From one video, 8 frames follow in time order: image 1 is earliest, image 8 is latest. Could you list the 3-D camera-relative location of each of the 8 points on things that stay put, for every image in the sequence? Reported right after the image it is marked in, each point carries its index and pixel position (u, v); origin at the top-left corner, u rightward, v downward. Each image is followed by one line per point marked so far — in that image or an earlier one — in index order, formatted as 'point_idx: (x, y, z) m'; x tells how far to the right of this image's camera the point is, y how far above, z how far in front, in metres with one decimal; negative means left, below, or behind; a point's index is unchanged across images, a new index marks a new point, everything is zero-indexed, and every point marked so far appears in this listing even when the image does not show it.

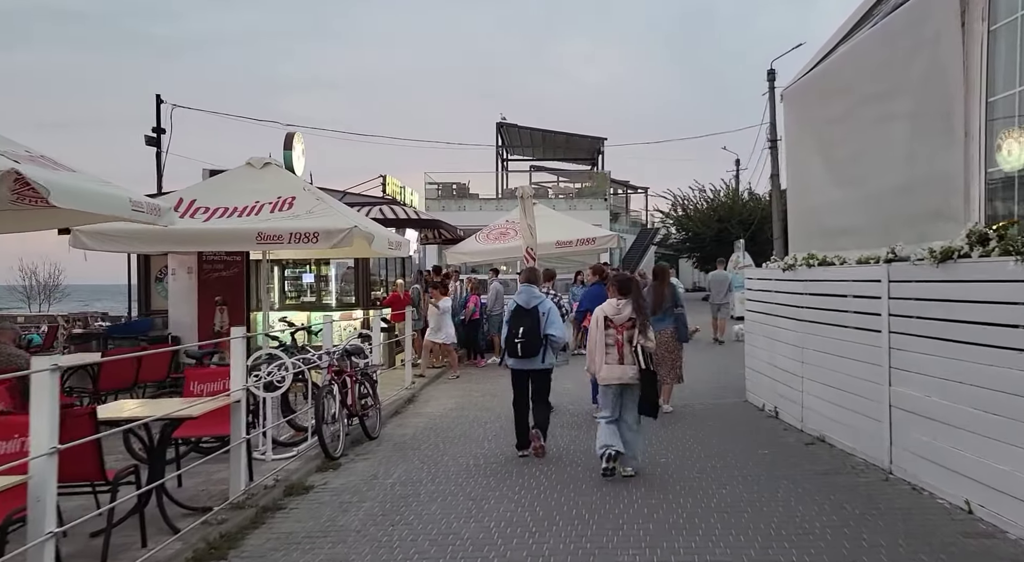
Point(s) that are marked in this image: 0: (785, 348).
0: (+2.8, -0.7, +7.7) m
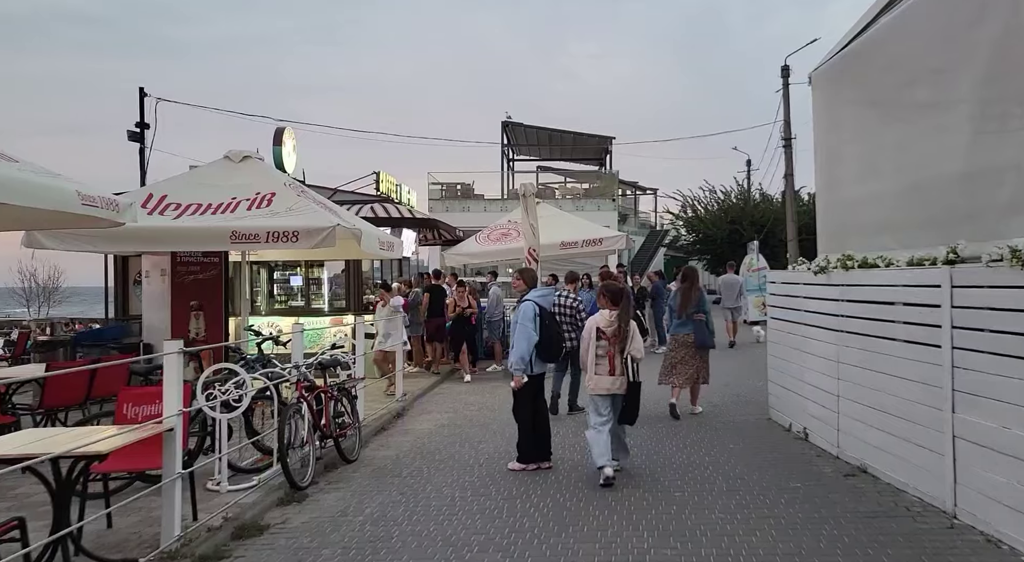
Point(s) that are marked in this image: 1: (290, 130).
0: (+2.7, -0.7, +6.8) m
1: (-4.4, +3.0, +14.7) m
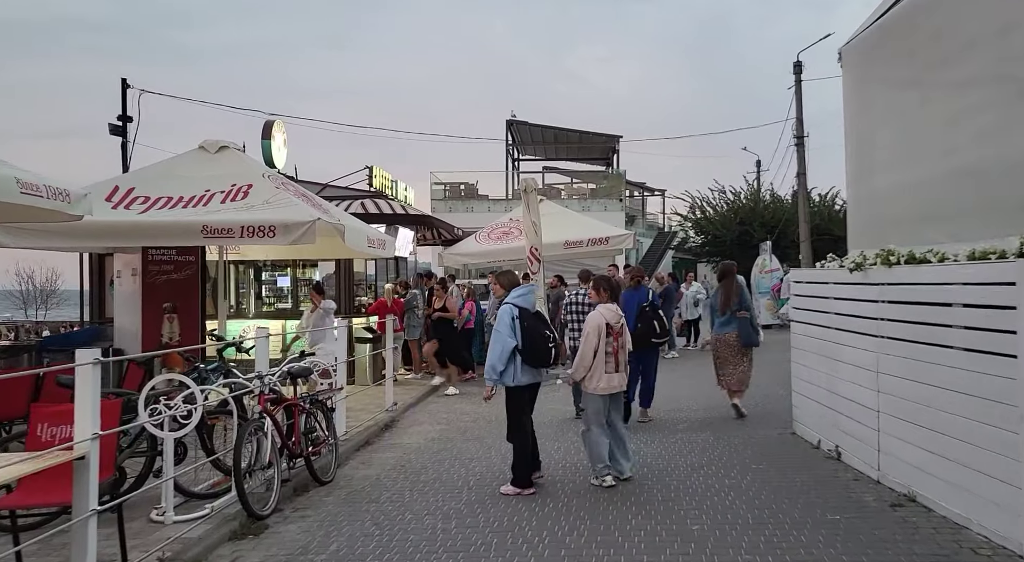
0: (+2.7, -0.7, +6.0) m
1: (-4.4, +3.0, +14.0) m
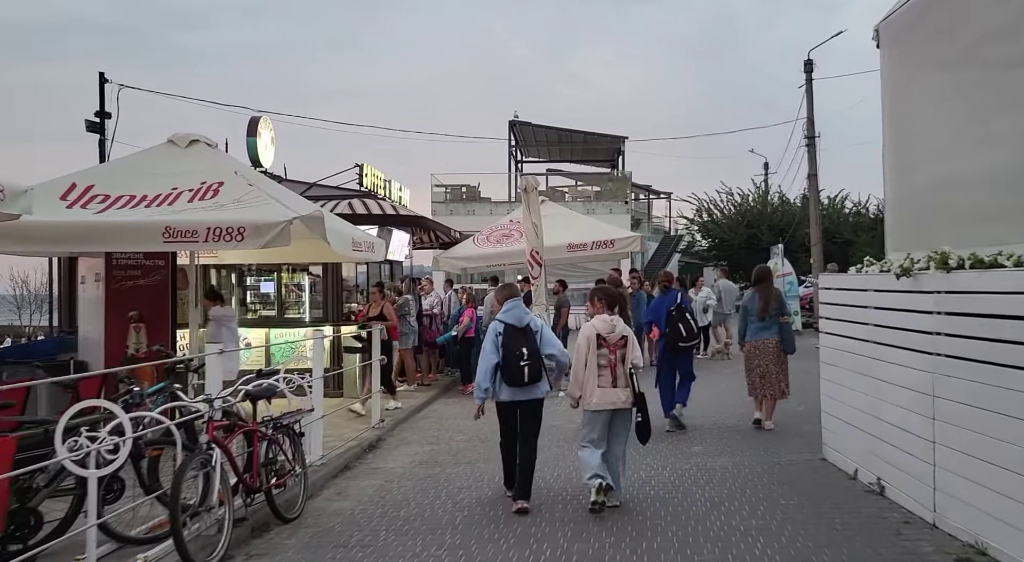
0: (+2.6, -0.8, +5.2) m
1: (-4.4, +2.9, +13.2) m
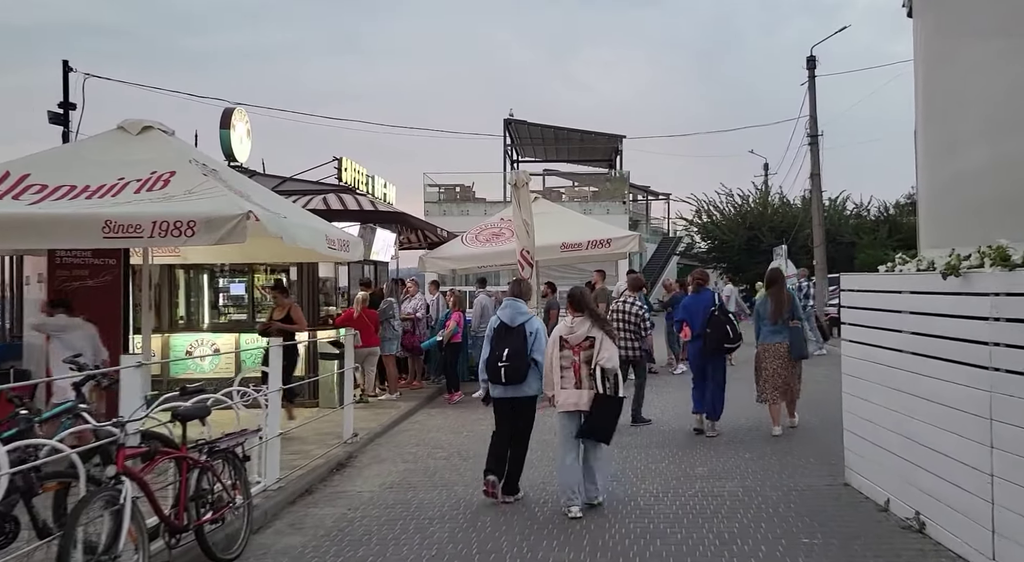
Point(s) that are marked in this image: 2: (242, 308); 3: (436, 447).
0: (+2.5, -0.8, +4.4) m
1: (-4.5, +2.8, +12.5) m
2: (-4.0, -0.4, +11.1) m
3: (-0.8, -1.8, +8.1) m
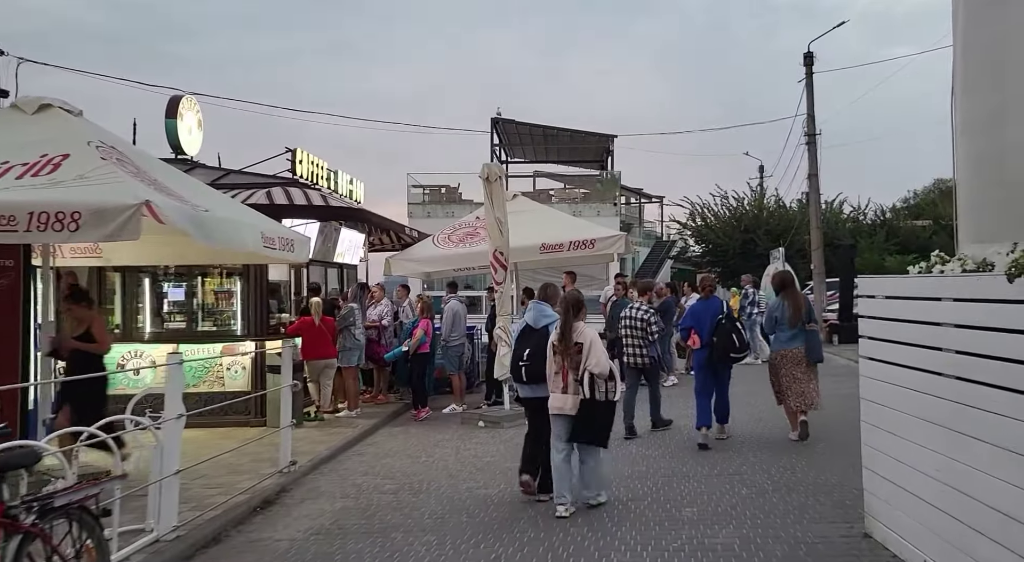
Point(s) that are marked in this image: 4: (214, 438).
0: (+2.1, -0.8, +3.4) m
1: (-4.9, +2.8, +11.4) m
2: (-4.4, -0.5, +10.0) m
3: (-1.2, -1.8, +7.0) m
4: (-3.5, -1.8, +8.7) m
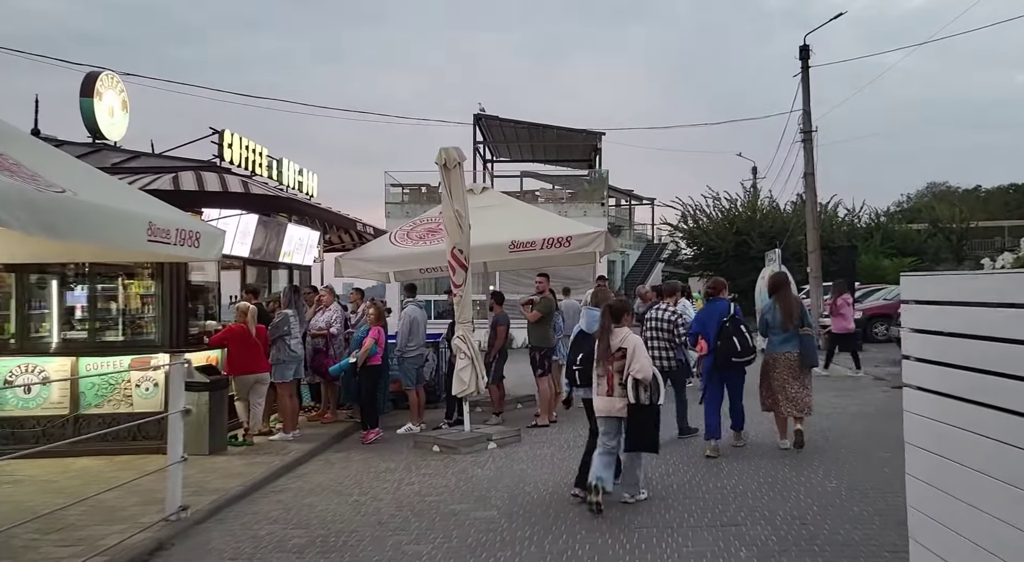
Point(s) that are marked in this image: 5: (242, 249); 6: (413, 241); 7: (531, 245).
0: (+1.8, -0.8, +2.0) m
1: (-5.4, +2.8, +10.0) m
2: (-4.9, -0.5, +8.6) m
3: (-1.6, -1.8, +5.7) m
4: (-3.9, -1.8, +7.3) m
5: (-3.5, +0.4, +9.8) m
6: (-1.4, +0.6, +10.5) m
7: (+0.3, +0.5, +11.0) m
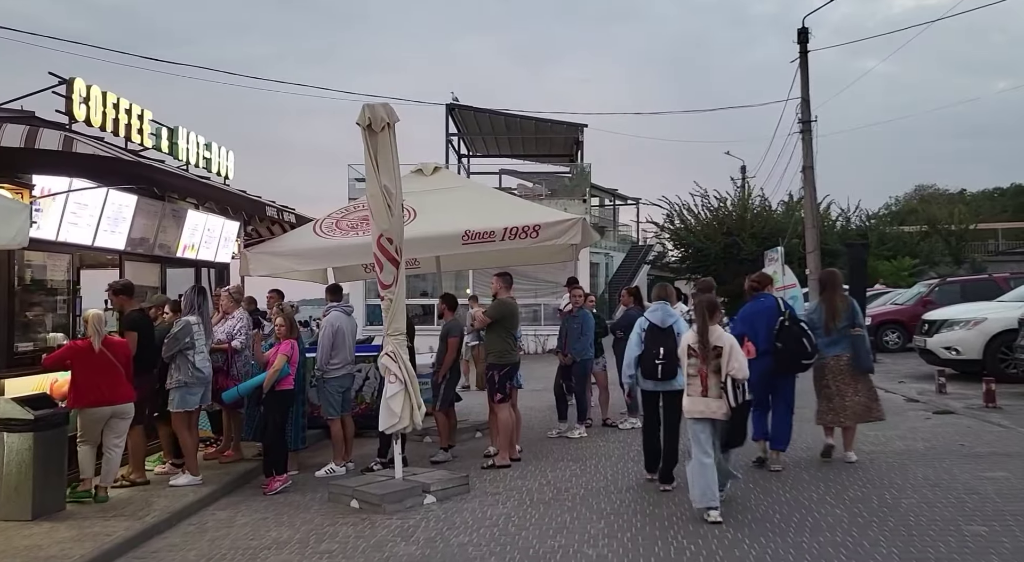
0: (+1.4, -0.7, -0.1) m
1: (-5.9, +2.8, +7.8) m
2: (-5.3, -0.5, +6.3) m
3: (-2.0, -1.8, +3.5) m
4: (-4.4, -1.8, +5.1) m
5: (-4.0, +0.4, +7.6) m
6: (-1.9, +0.6, +8.4) m
7: (-0.2, +0.5, +8.9) m
